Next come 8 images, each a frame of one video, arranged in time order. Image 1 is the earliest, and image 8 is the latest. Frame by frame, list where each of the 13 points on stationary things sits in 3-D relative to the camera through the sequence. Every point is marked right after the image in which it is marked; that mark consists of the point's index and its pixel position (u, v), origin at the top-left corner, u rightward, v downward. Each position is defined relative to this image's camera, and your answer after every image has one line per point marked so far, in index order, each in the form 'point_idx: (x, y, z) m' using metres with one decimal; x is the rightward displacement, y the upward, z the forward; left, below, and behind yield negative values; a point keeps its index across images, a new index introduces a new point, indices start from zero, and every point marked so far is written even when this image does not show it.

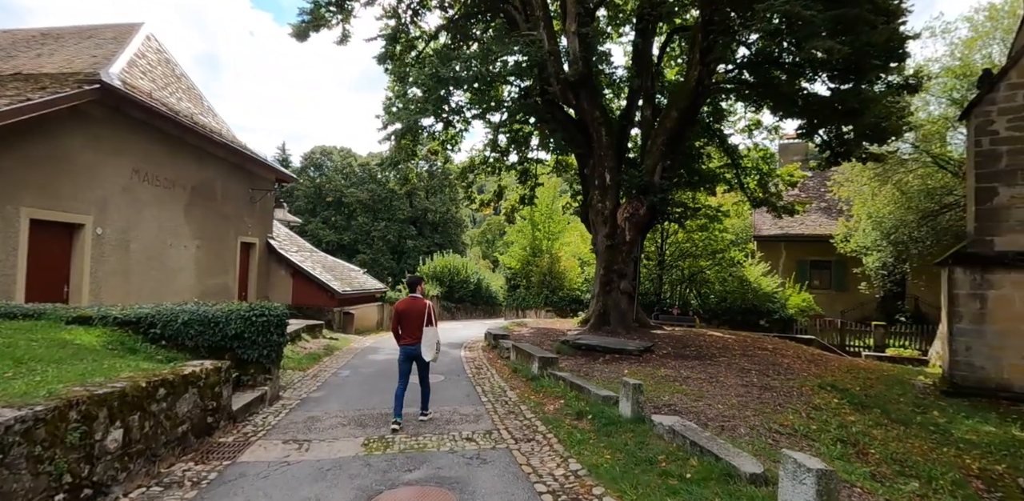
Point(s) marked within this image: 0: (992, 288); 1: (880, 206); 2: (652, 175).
0: (+8.2, -0.7, +9.6) m
1: (+11.6, +1.3, +18.0) m
2: (+2.9, +1.5, +12.1) m
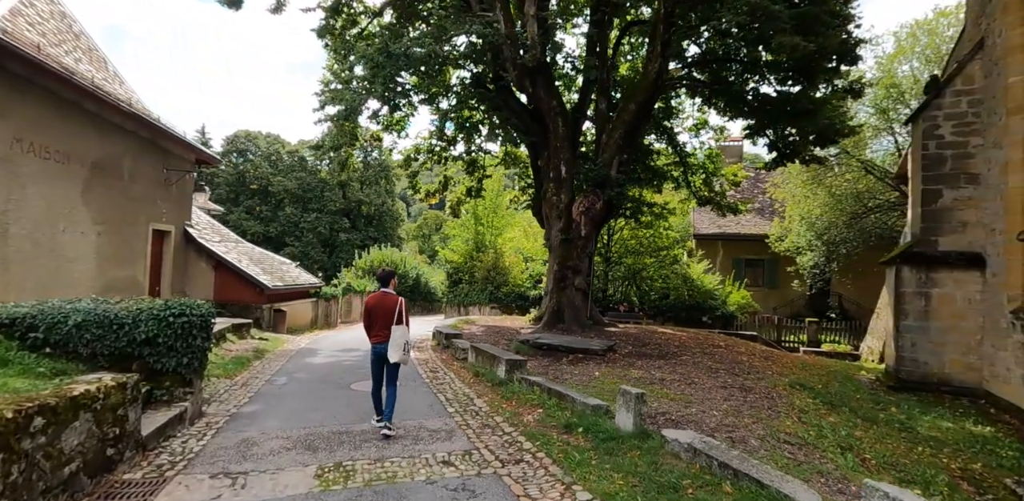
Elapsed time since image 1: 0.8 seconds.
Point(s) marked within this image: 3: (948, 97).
0: (+7.5, -0.7, +9.9) m
1: (+9.8, +1.3, +18.5) m
2: (+1.9, +1.6, +11.6) m
3: (+7.9, +2.6, +10.0) m
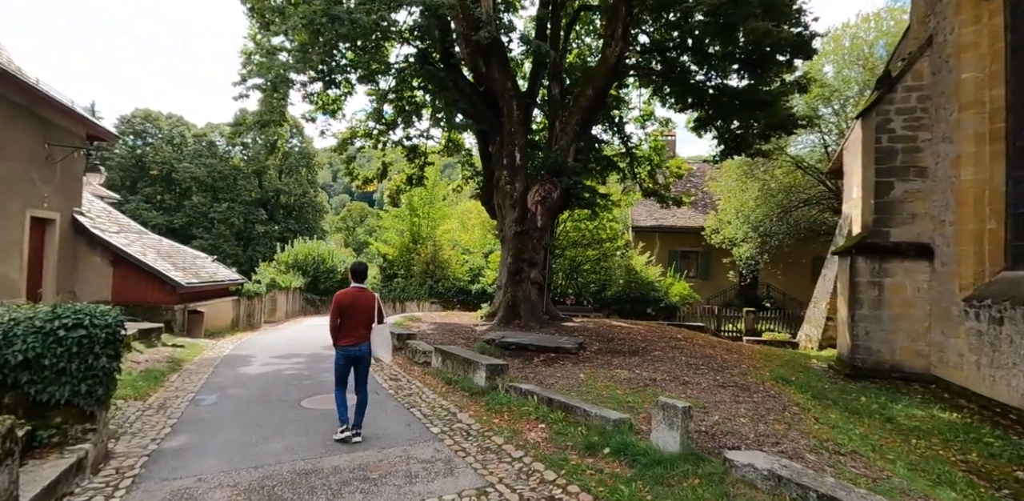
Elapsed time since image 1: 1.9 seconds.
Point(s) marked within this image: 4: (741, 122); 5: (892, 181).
0: (+6.8, -0.5, +10.0) m
1: (+7.8, +1.6, +18.9) m
2: (+1.0, +1.8, +11.0) m
3: (+7.1, +2.8, +10.2) m
4: (+4.8, +2.6, +12.7) m
5: (+7.0, +1.2, +10.1) m
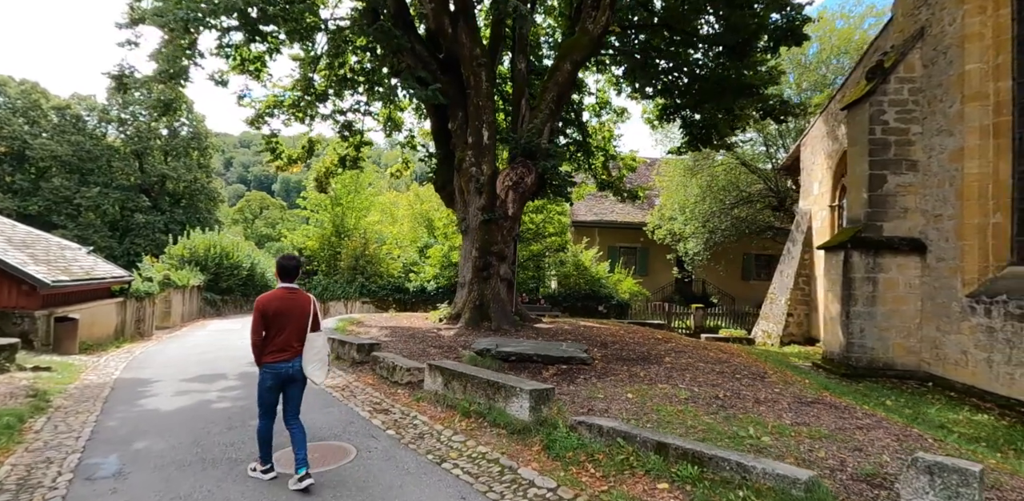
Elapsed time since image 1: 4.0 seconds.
0: (+6.3, -0.4, +9.6) m
1: (+5.9, +1.8, +18.5) m
2: (+0.5, +1.9, +9.5) m
3: (+6.7, +2.9, +9.8) m
4: (+4.0, +2.8, +11.9) m
5: (+6.5, +1.3, +9.7) m
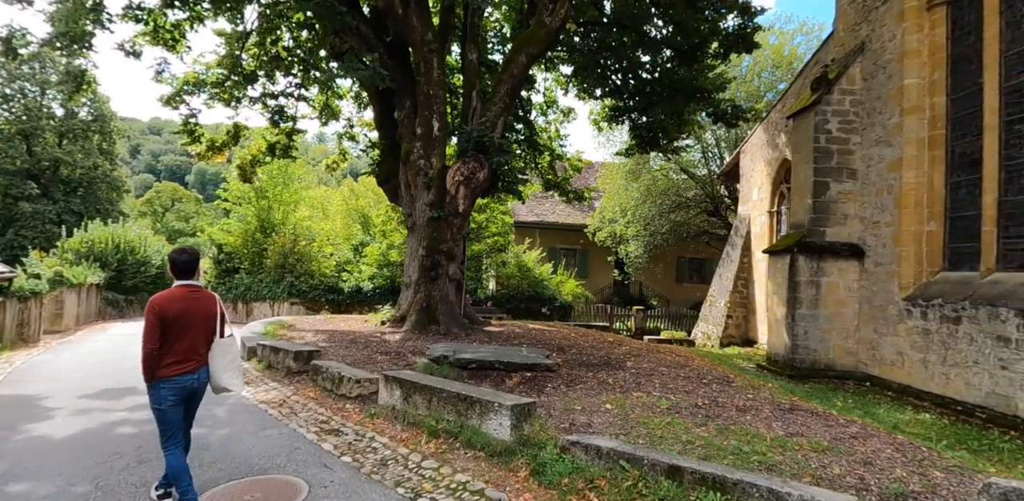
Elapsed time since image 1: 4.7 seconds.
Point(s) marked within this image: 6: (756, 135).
0: (+5.5, -0.4, +9.8) m
1: (+3.9, +1.7, +18.6) m
2: (-0.3, +1.9, +9.0) m
3: (+5.8, +2.8, +10.1) m
4: (+2.9, +2.7, +11.9) m
5: (+5.6, +1.2, +10.0) m
6: (+5.8, +2.7, +13.3) m
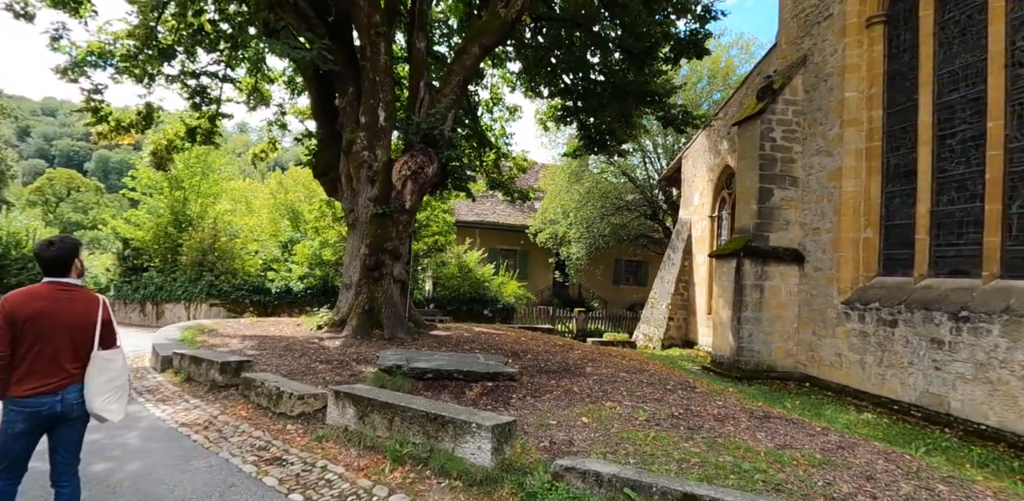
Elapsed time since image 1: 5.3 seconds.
0: (+4.5, -0.5, +10.0) m
1: (+1.9, +1.6, +18.5) m
2: (-1.0, +2.0, +8.5) m
3: (+4.9, +2.7, +10.3) m
4: (+1.8, +2.7, +11.7) m
5: (+4.7, +1.2, +10.2) m
6: (+4.5, +2.6, +13.5) m
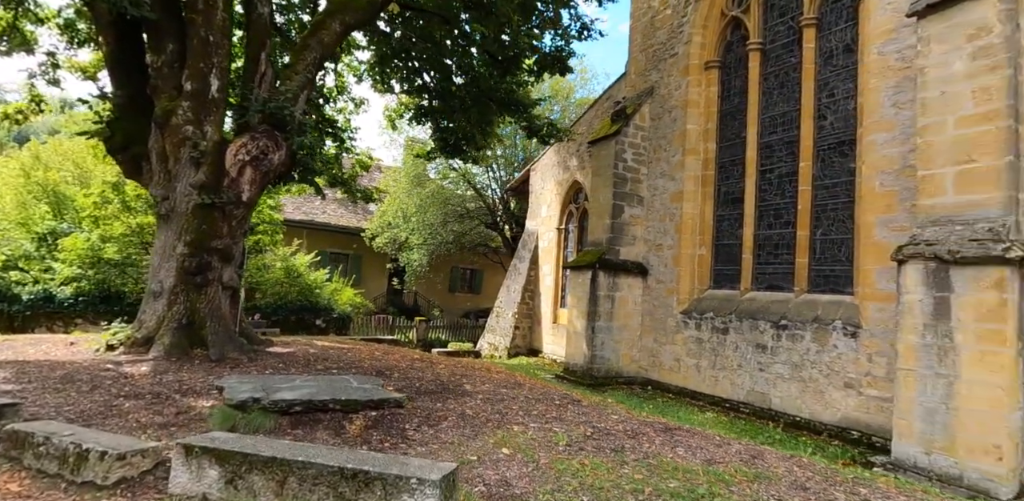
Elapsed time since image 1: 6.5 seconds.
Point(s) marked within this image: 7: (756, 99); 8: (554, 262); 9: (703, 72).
0: (+1.9, -0.7, +10.4) m
1: (-3.3, +1.5, +17.7) m
2: (-2.8, +1.9, +7.2) m
3: (+2.2, +2.5, +10.8) m
4: (-1.2, +2.6, +11.2) m
5: (+2.1, +1.0, +10.7) m
6: (+0.8, +2.4, +13.8) m
7: (+4.0, +2.6, +9.2) m
8: (+1.0, -0.3, +12.7) m
9: (+3.4, +3.4, +10.1) m
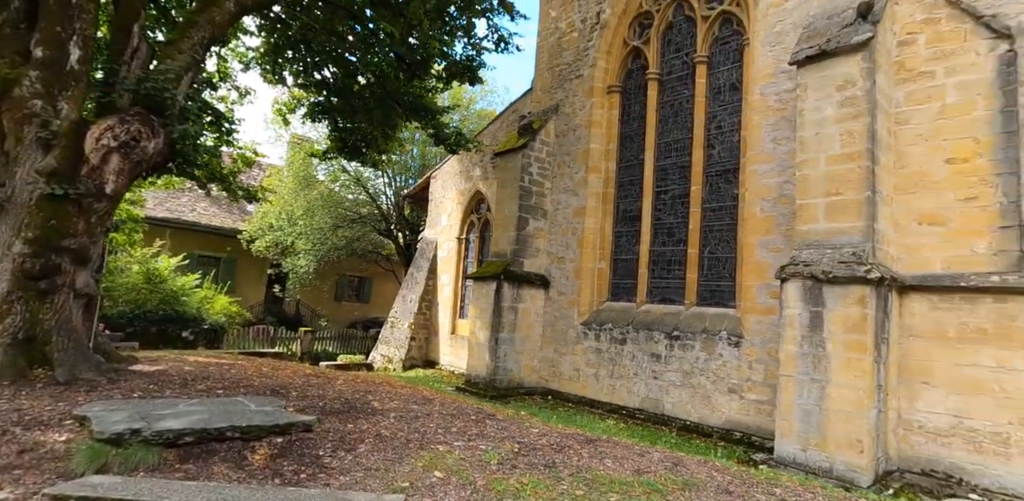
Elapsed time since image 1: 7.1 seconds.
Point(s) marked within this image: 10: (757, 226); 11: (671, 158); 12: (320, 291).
0: (+0.1, -0.9, +10.3) m
1: (-6.5, +1.3, +16.4) m
2: (-3.8, +1.9, +6.3) m
3: (+0.4, +2.3, +10.9) m
4: (-3.0, +2.5, +10.5) m
5: (+0.2, +0.8, +10.7) m
6: (-1.6, +2.2, +13.5) m
7: (+2.5, +2.3, +9.7) m
8: (-1.3, -0.5, +12.5) m
9: (+1.7, +3.1, +10.5) m
10: (+3.4, +0.4, +7.8) m
11: (+2.7, +1.6, +9.4) m
12: (-6.7, -1.4, +19.2) m
